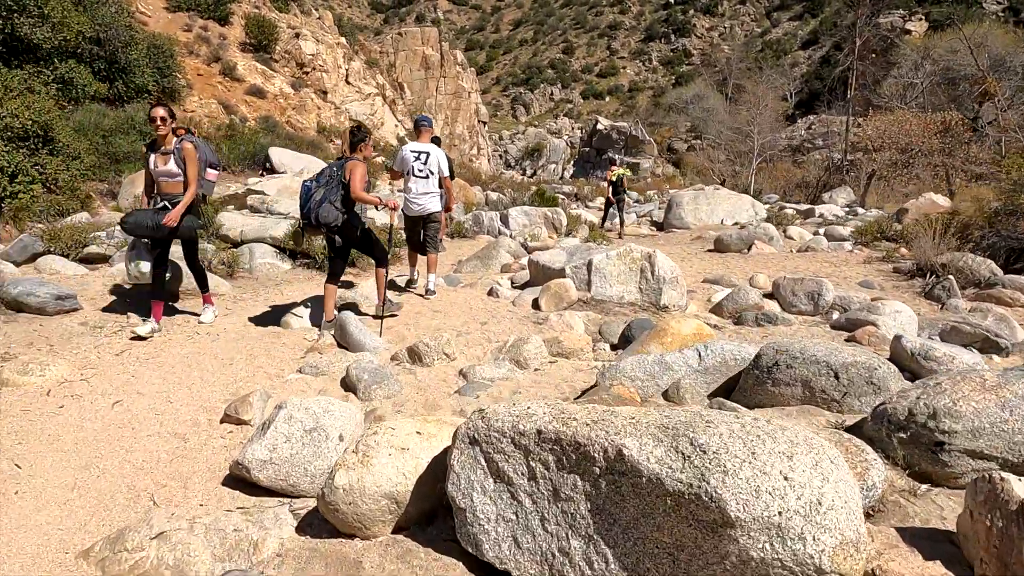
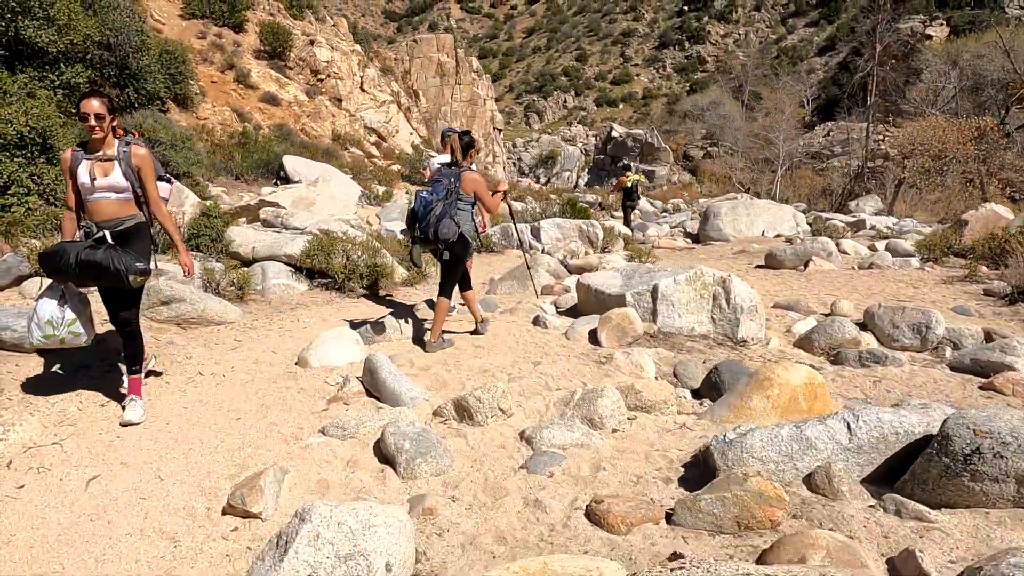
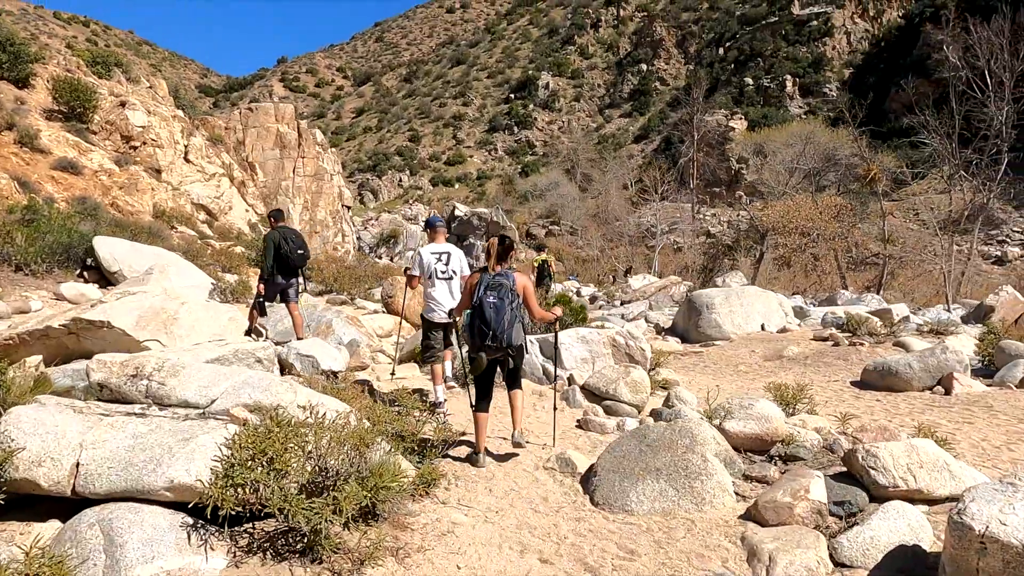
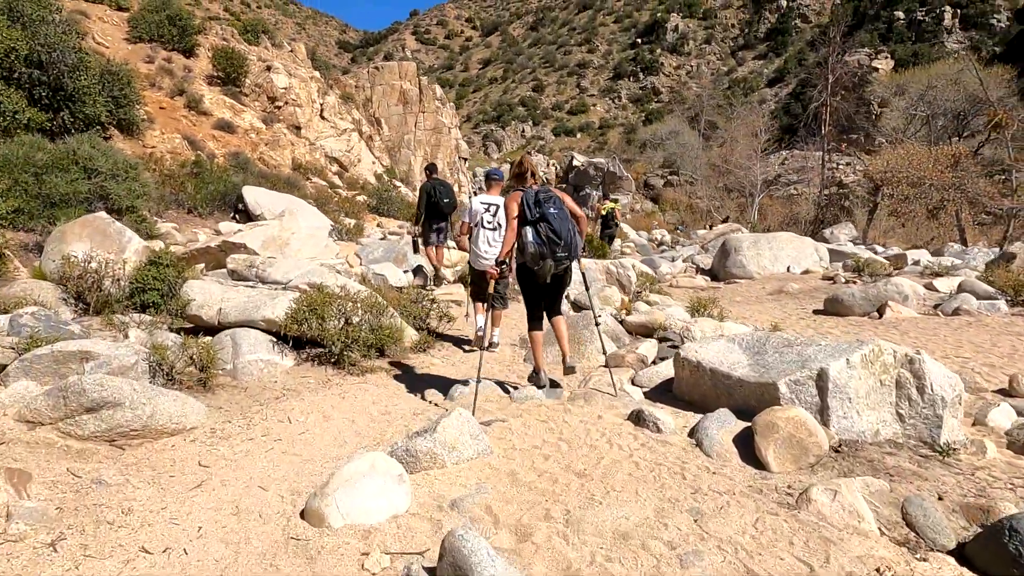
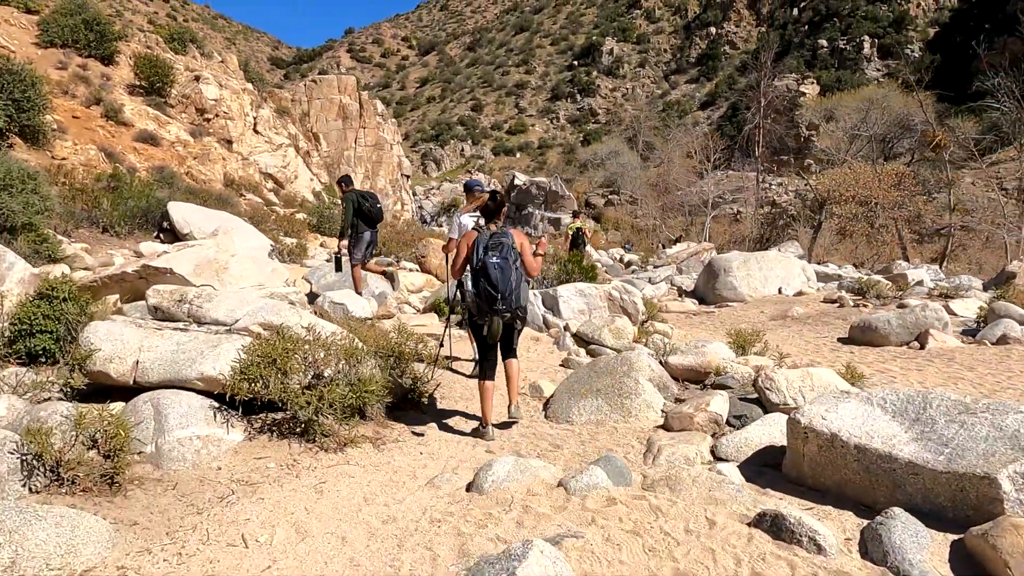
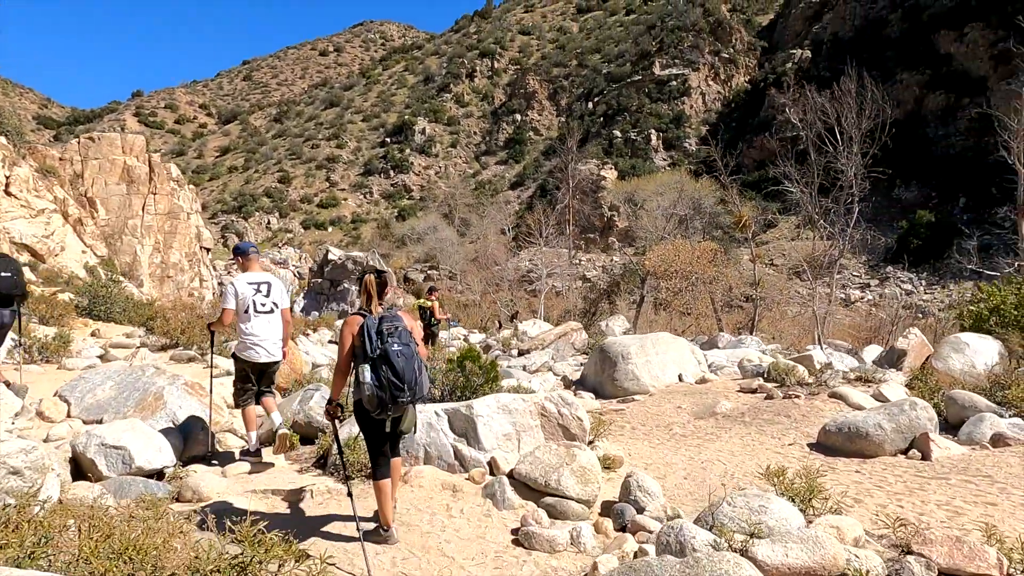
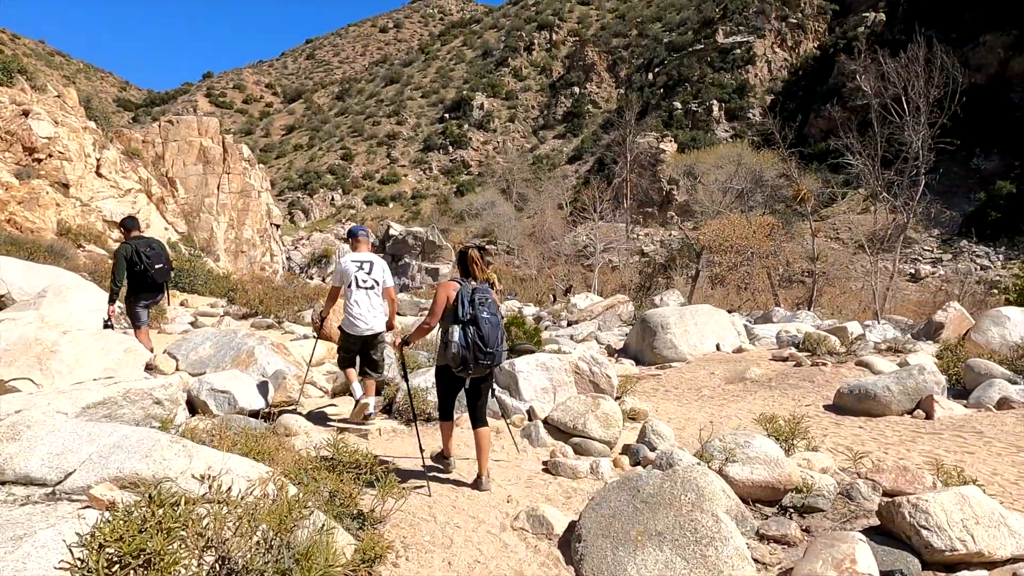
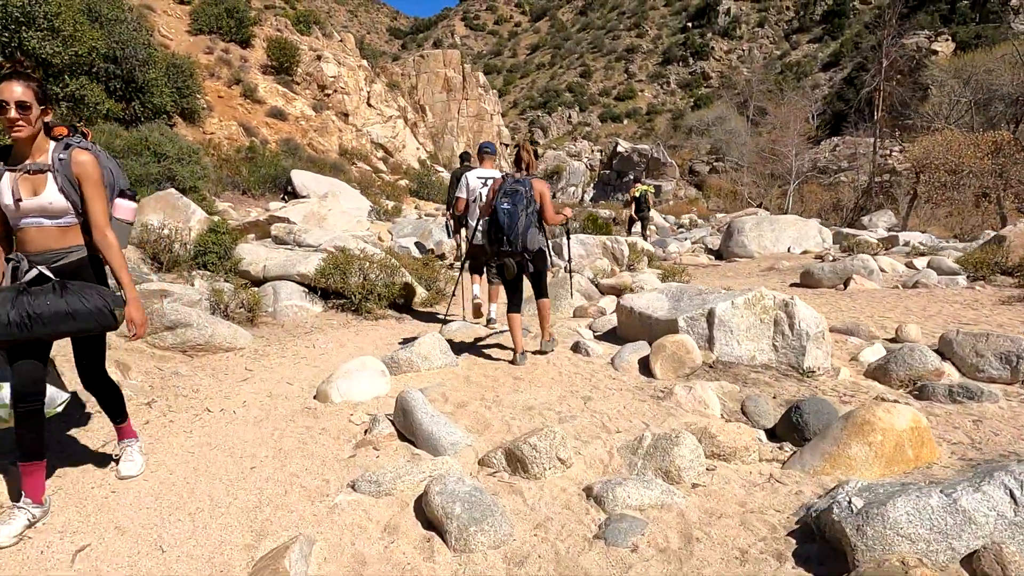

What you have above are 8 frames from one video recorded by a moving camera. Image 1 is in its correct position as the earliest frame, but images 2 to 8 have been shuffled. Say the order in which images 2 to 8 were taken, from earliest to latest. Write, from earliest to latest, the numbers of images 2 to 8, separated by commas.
2, 8, 4, 5, 3, 7, 6
